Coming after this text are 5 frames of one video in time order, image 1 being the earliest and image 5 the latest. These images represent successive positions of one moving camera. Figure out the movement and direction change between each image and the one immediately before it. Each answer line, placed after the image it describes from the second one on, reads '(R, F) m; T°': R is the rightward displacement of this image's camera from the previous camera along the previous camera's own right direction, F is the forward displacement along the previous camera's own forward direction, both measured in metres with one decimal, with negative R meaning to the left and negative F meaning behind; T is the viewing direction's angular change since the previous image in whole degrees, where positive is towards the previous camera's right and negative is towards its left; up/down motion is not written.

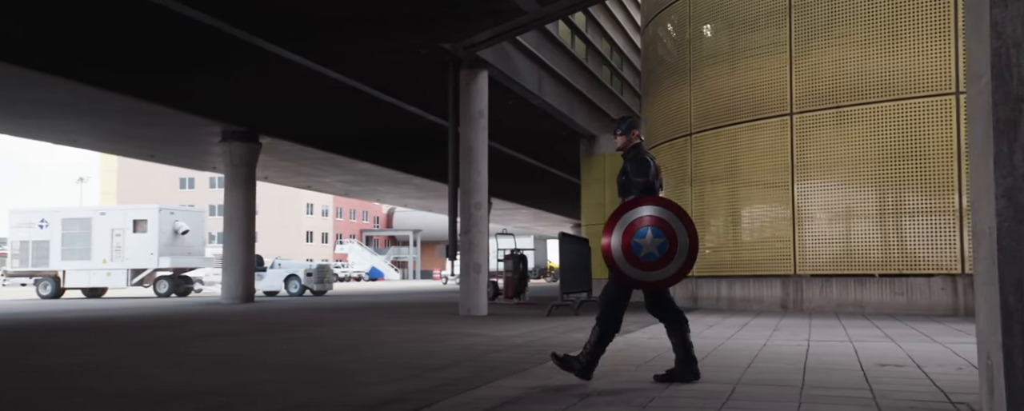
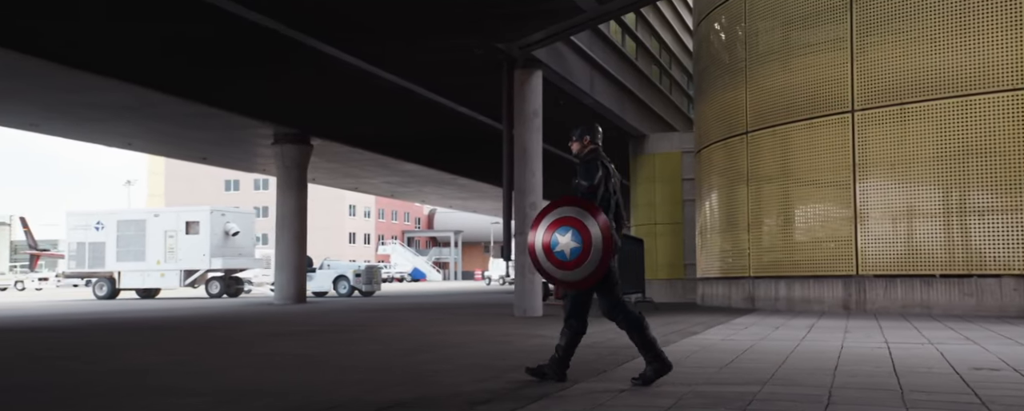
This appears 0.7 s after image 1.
(-0.5, +0.1) m; -2°
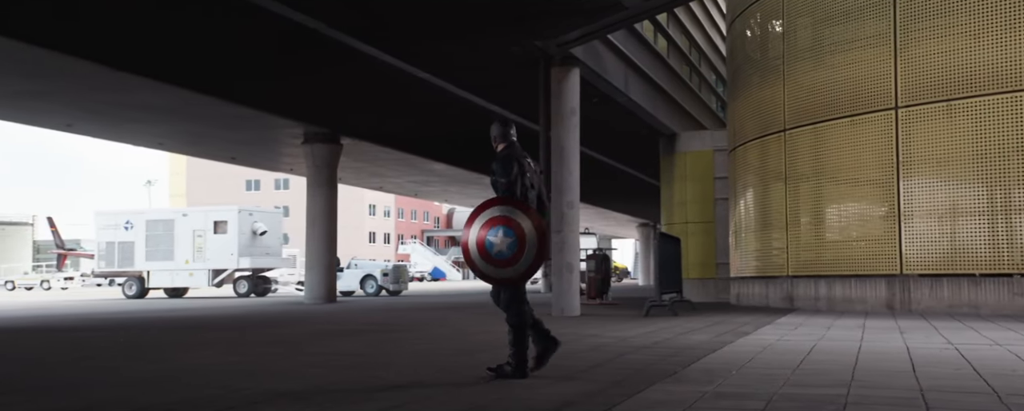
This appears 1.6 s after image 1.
(-0.6, +0.1) m; -1°
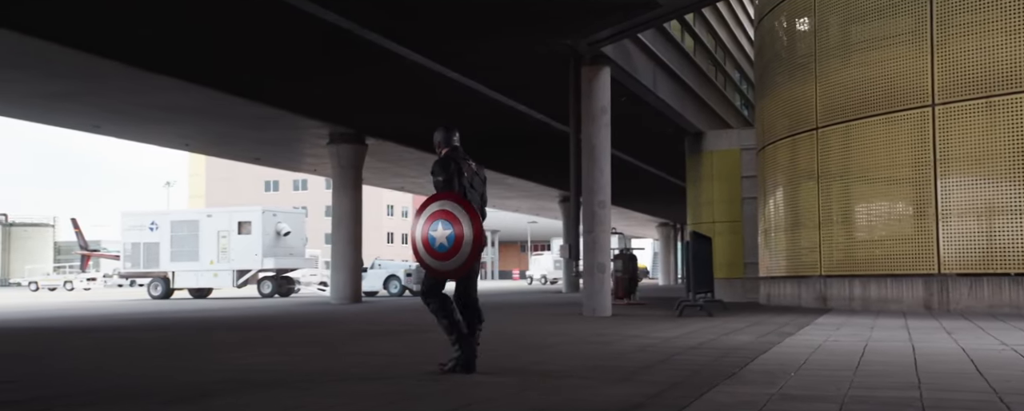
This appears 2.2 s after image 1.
(-0.5, +0.1) m; -1°
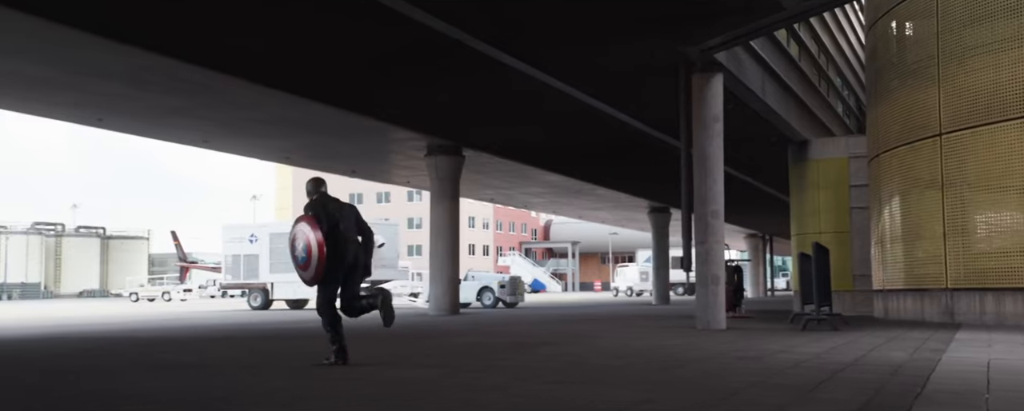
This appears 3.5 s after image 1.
(-1.0, +0.1) m; -5°
